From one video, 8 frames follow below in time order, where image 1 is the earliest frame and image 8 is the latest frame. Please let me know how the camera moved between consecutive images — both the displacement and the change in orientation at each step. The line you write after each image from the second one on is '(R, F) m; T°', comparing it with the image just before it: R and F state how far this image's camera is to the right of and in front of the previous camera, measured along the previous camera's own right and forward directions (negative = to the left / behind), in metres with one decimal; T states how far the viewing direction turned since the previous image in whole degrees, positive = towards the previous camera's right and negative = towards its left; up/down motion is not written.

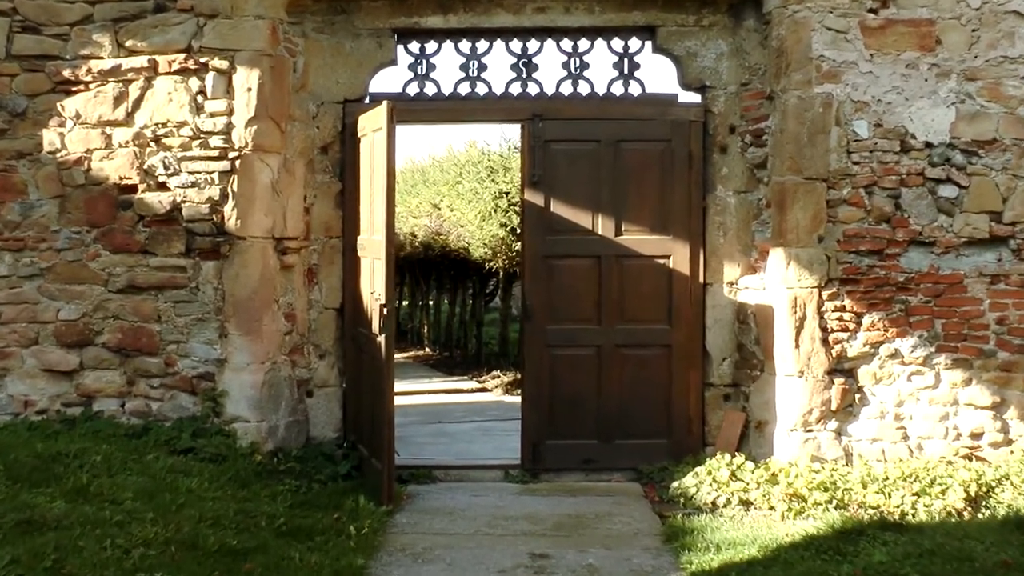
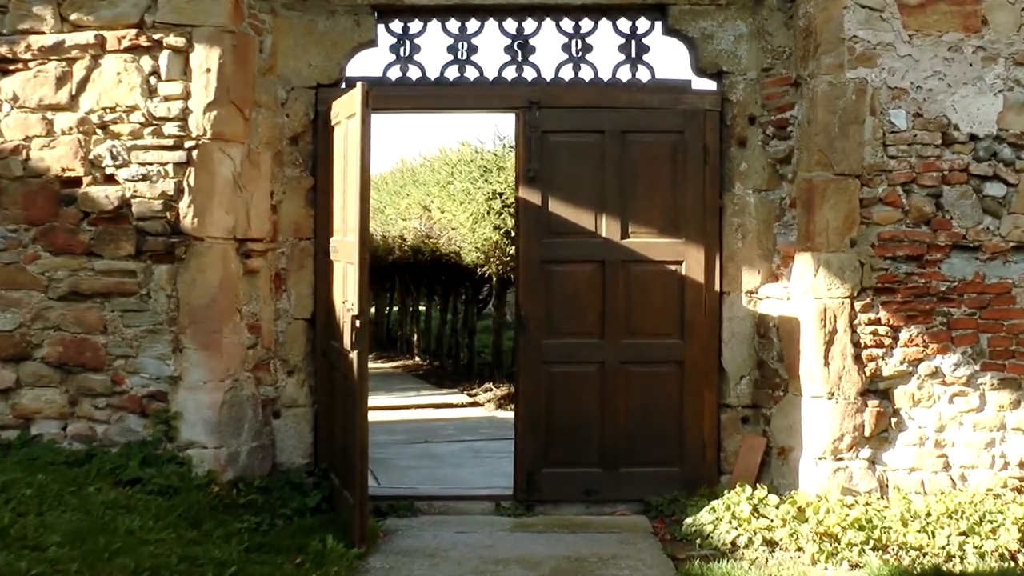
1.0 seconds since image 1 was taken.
(0.0, +0.7) m; 0°
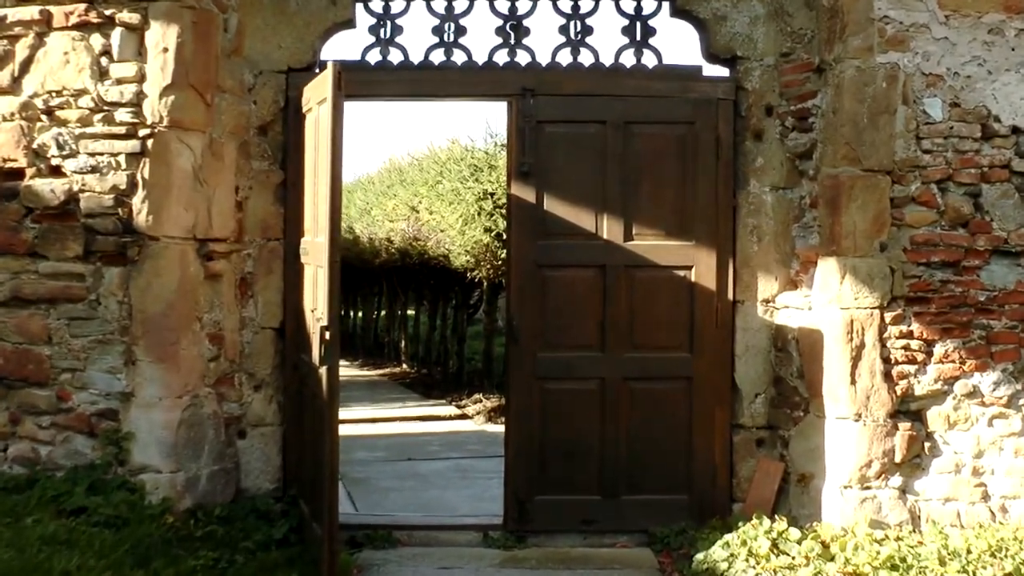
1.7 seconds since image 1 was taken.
(0.0, +0.5) m; 0°
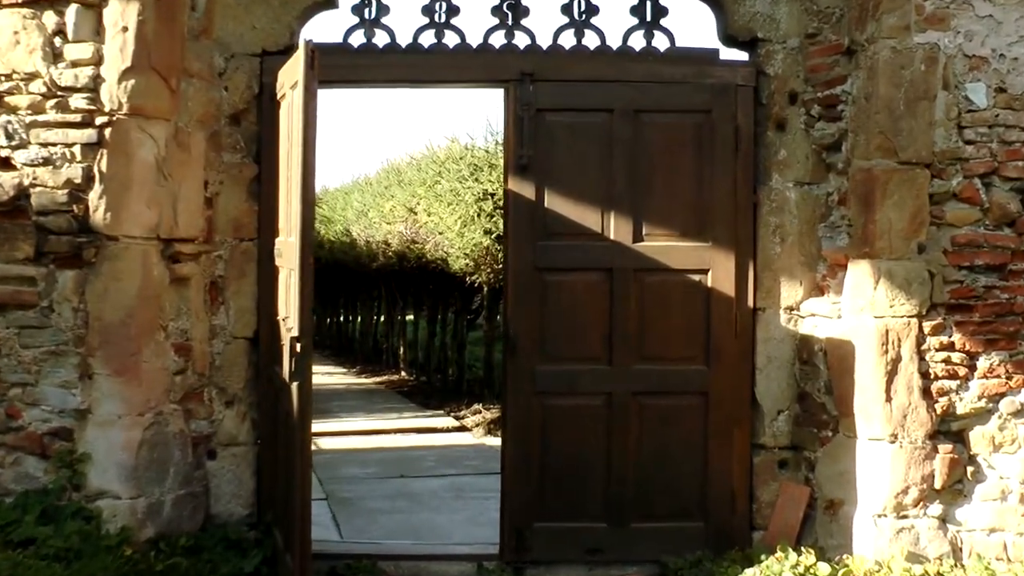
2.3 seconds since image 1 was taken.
(0.0, +0.5) m; 0°
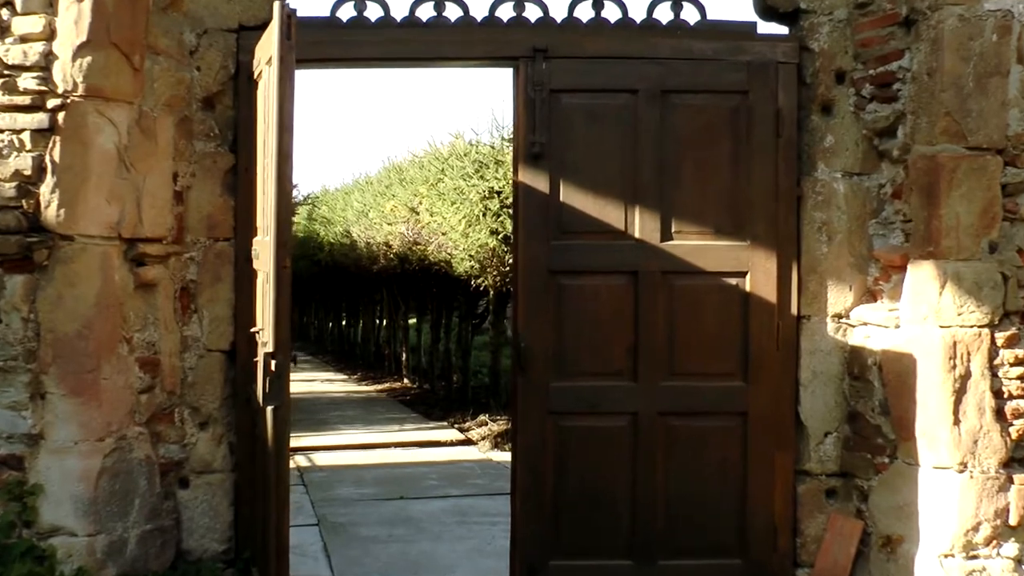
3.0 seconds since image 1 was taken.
(0.0, +0.5) m; 0°
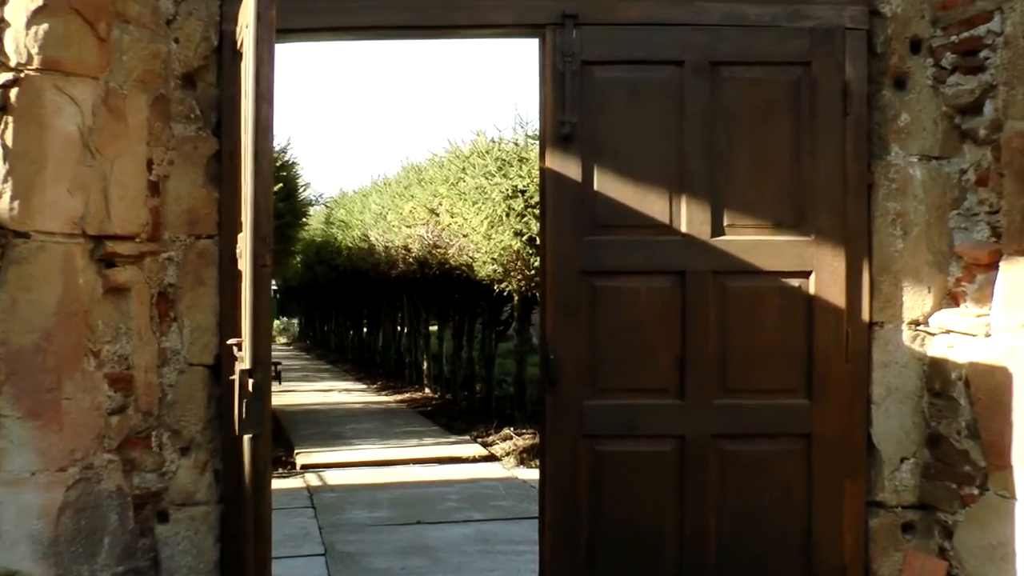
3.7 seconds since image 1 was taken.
(0.0, +0.5) m; -1°
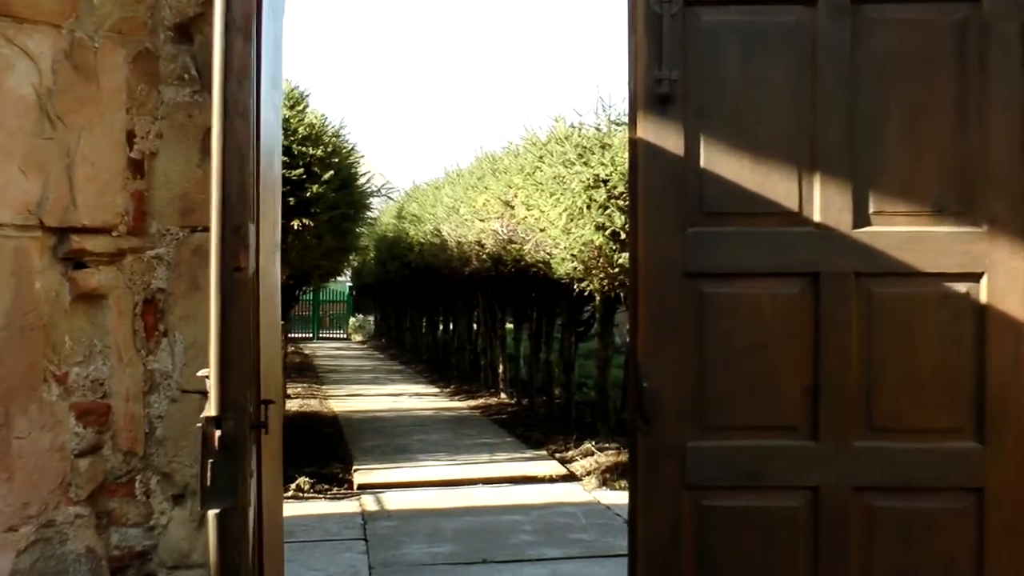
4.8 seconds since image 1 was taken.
(0.0, +0.7) m; -3°
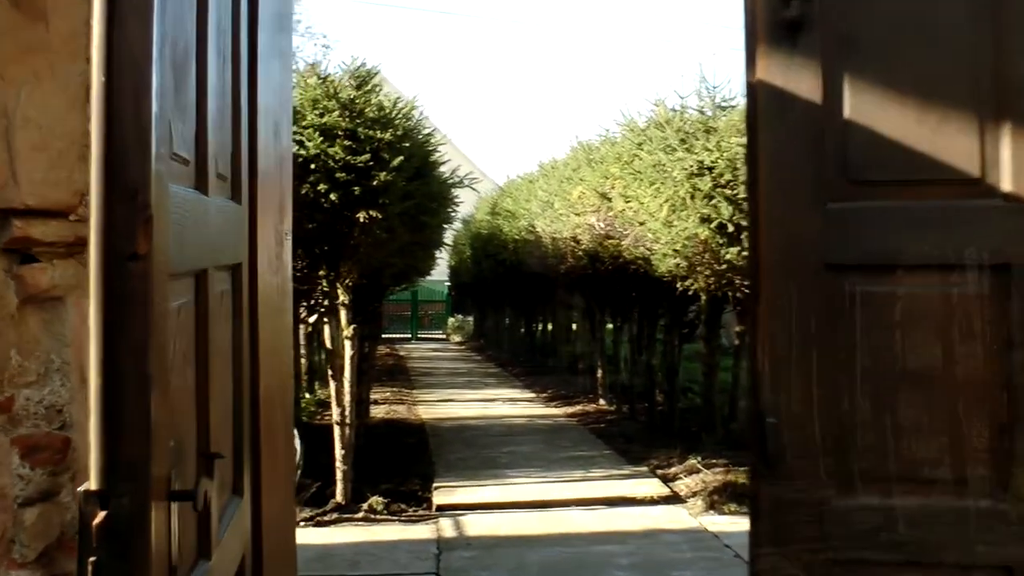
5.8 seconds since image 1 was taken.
(0.0, +0.6) m; -4°
